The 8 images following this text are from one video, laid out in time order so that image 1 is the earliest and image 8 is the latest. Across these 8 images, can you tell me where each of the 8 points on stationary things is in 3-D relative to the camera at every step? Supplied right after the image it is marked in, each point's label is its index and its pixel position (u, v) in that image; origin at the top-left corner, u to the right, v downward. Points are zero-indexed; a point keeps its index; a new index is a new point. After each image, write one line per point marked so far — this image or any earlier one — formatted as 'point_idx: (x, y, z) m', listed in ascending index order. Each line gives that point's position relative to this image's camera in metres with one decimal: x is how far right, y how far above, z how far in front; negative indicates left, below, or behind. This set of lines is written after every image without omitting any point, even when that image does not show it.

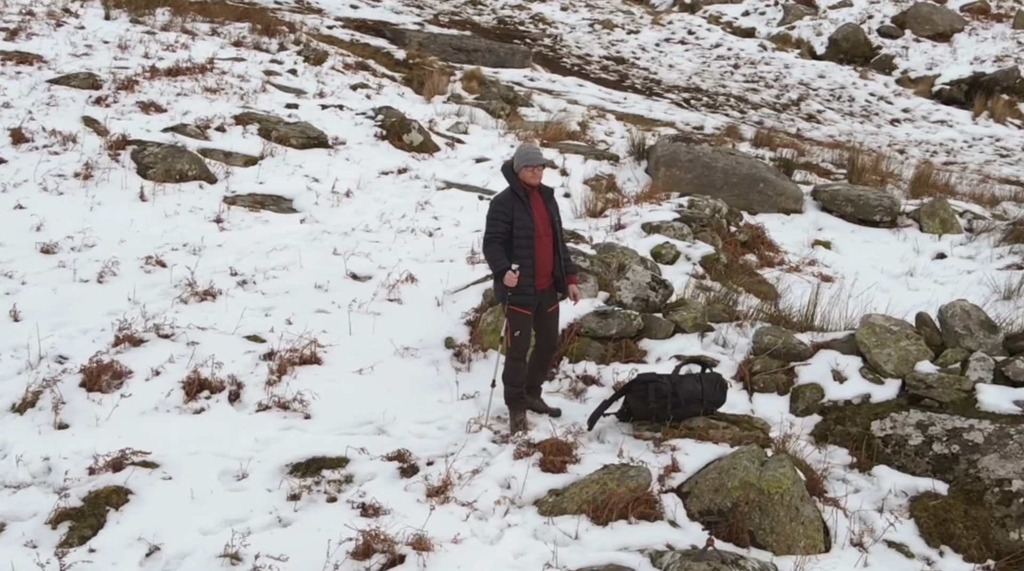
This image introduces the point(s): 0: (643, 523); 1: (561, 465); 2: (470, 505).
0: (+0.8, -1.6, +7.4) m
1: (+0.4, -1.3, +8.2) m
2: (-0.3, -1.6, +7.9) m
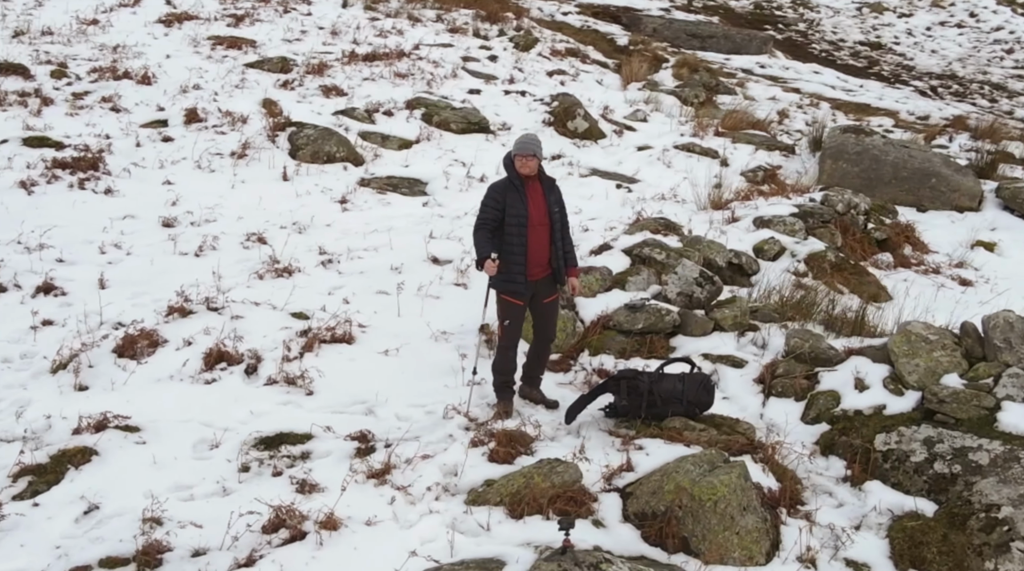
0: (+0.3, -1.5, +7.2) m
1: (0.0, -1.2, +8.1) m
2: (-0.8, -1.4, +7.9) m
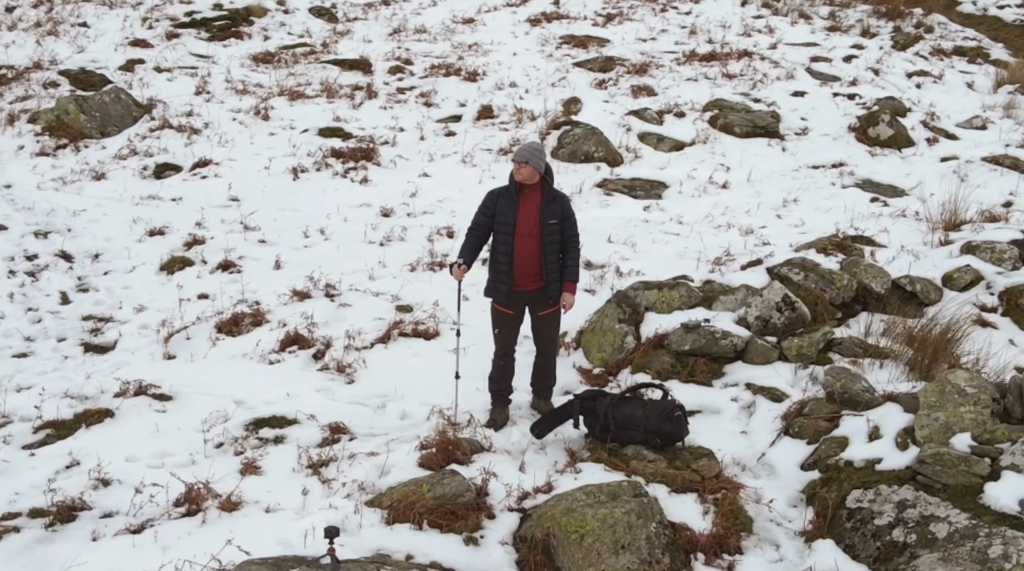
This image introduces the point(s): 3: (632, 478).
0: (-0.5, -1.6, +7.2) m
1: (-0.5, -1.3, +8.1) m
2: (-1.3, -1.4, +8.2) m
3: (+0.9, -1.3, +7.7) m
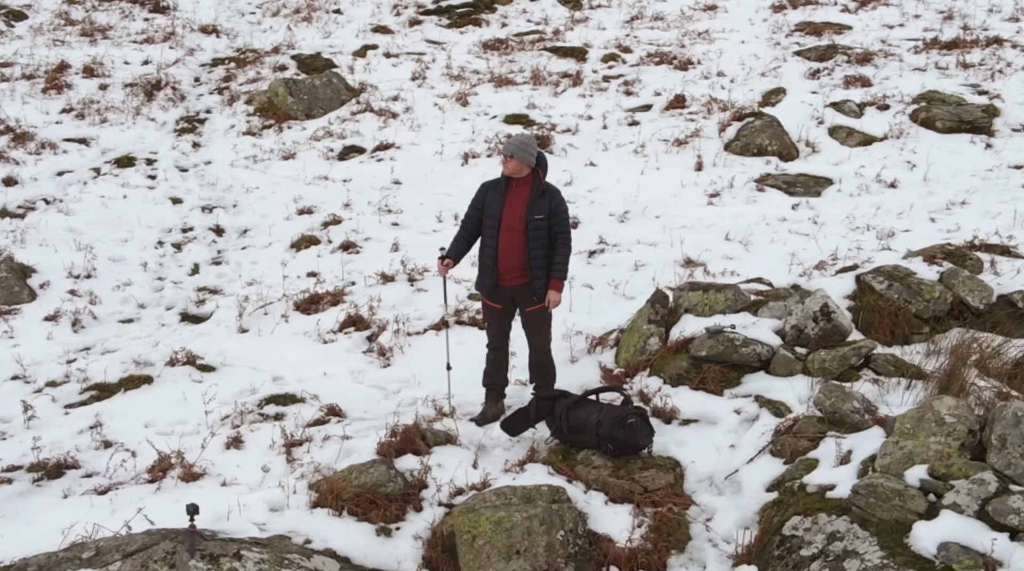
0: (-1.1, -1.5, +7.3) m
1: (-0.9, -1.2, +8.2) m
2: (-1.6, -1.3, +8.5) m
3: (+0.4, -1.3, +7.5) m
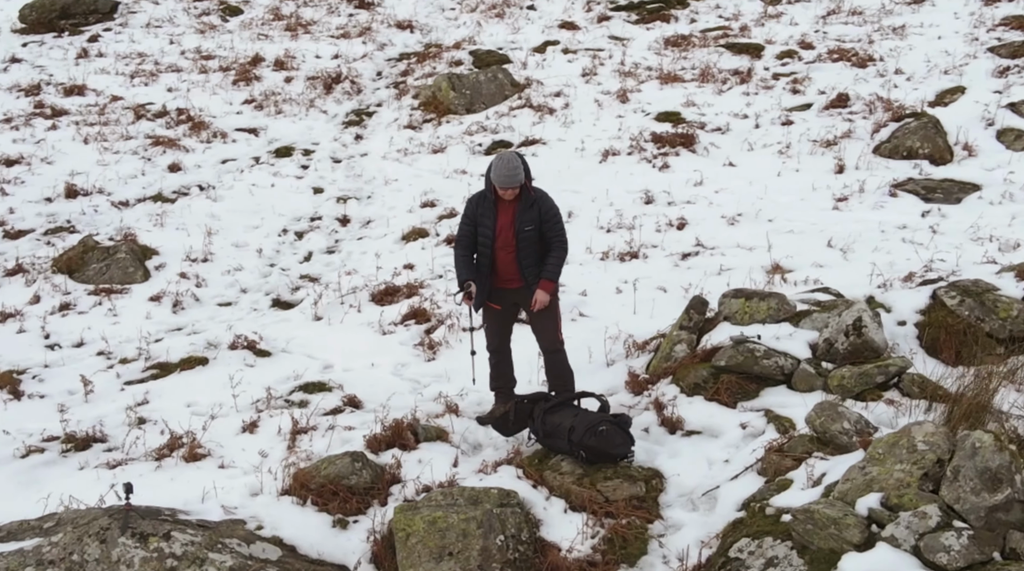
0: (-1.4, -1.5, +7.5) m
1: (-1.0, -1.2, +8.3) m
2: (-1.7, -1.3, +8.7) m
3: (+0.1, -1.4, +7.4) m
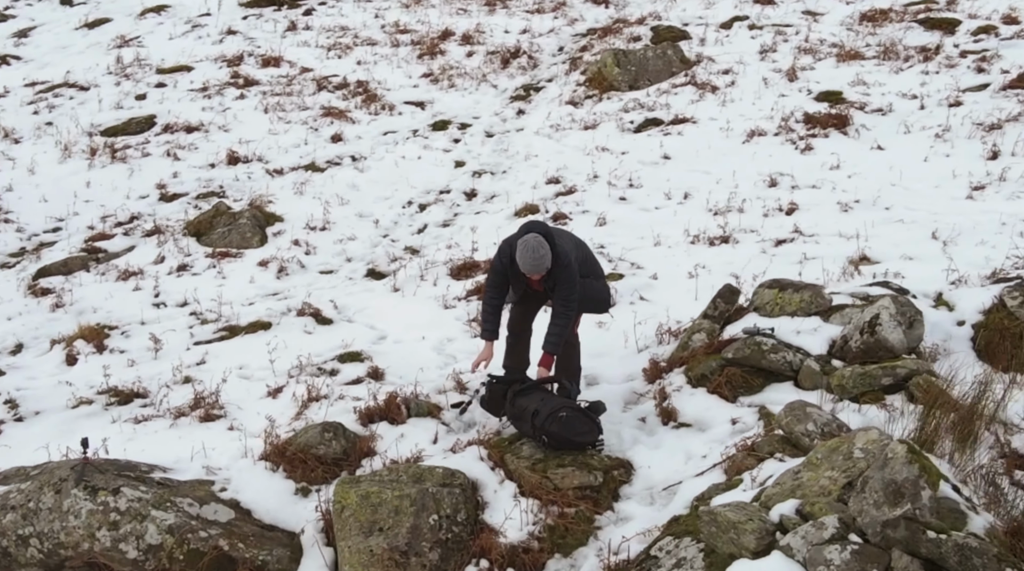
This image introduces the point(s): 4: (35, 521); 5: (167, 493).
0: (-1.6, -1.3, +7.7) m
1: (-1.1, -1.0, +8.5) m
2: (-1.8, -1.1, +9.0) m
3: (-0.1, -1.2, +7.4) m
4: (-2.9, -1.5, +6.9) m
5: (-2.2, -1.3, +7.1) m
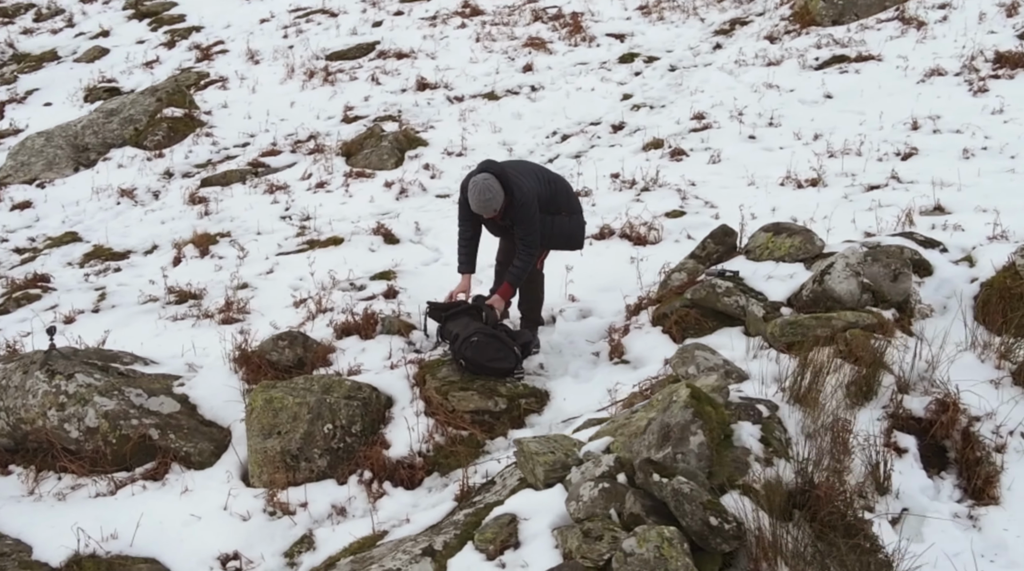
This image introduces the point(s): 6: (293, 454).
0: (-2.1, -0.7, +8.2) m
1: (-1.4, -0.3, +8.8) m
2: (-1.9, -0.3, +9.4) m
3: (-0.7, -0.7, +7.5) m
4: (-3.5, -0.8, +7.7) m
5: (-2.7, -0.7, +7.7) m
6: (-1.3, -1.0, +6.8) m
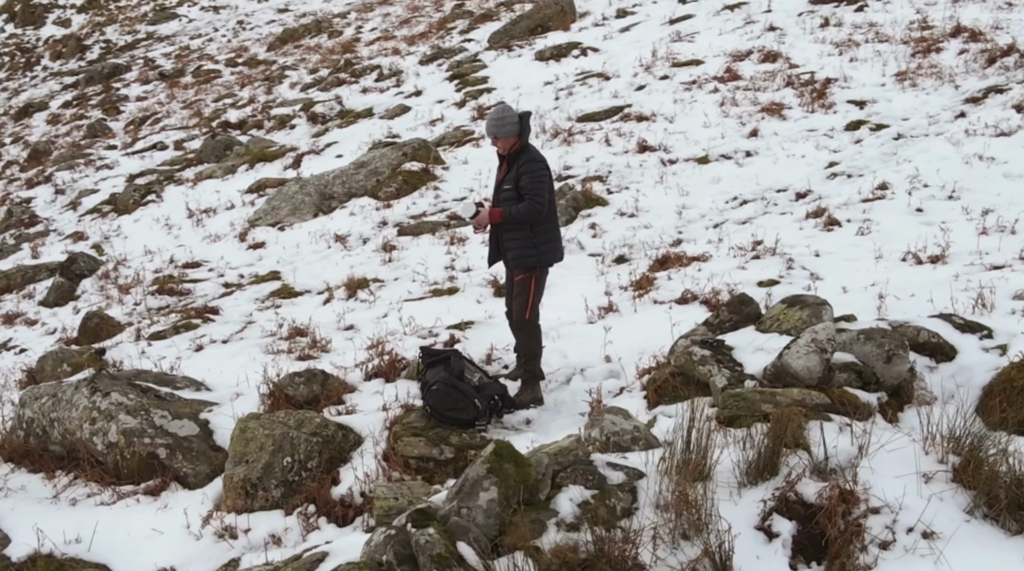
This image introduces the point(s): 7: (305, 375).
0: (-2.0, -1.0, +8.8) m
1: (-1.2, -0.7, +9.2) m
2: (-1.6, -0.7, +10.0) m
3: (-0.9, -1.0, +7.8) m
4: (-3.6, -1.0, +8.6) m
5: (-2.8, -0.9, +8.5) m
6: (-1.7, -1.3, +7.3) m
7: (-1.7, -0.7, +8.8) m
